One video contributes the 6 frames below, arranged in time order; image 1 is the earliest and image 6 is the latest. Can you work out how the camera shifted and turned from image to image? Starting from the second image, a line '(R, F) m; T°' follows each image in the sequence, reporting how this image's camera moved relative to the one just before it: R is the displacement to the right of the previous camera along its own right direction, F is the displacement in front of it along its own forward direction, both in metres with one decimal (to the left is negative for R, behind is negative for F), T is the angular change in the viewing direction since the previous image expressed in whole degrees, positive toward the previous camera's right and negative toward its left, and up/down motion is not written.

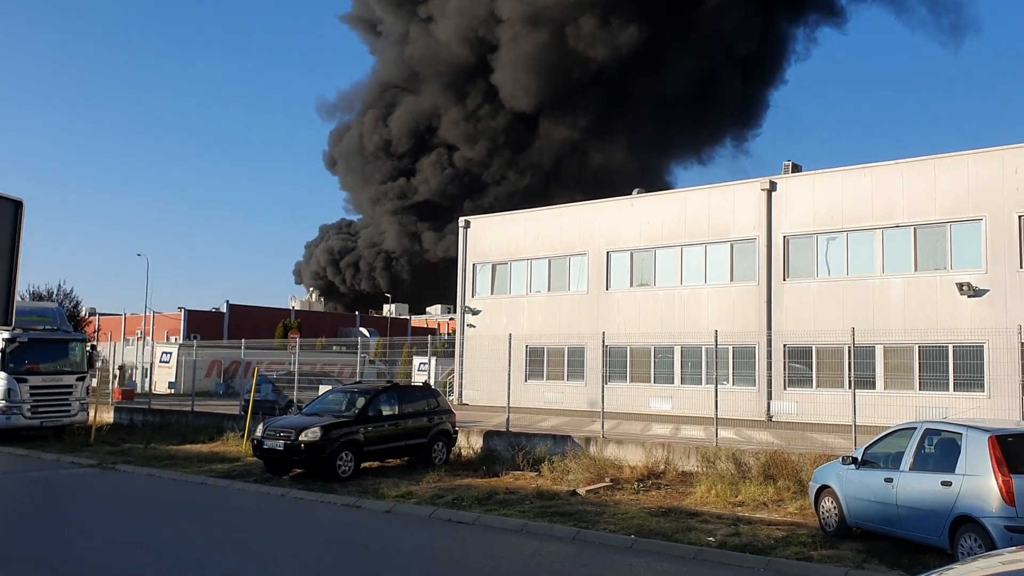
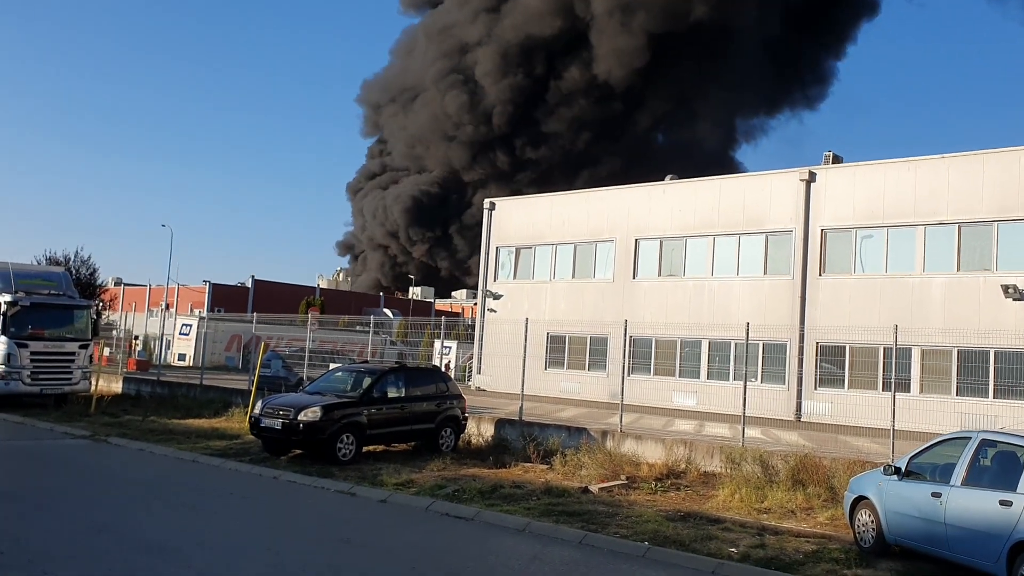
(+0.1, +0.7) m; -2°
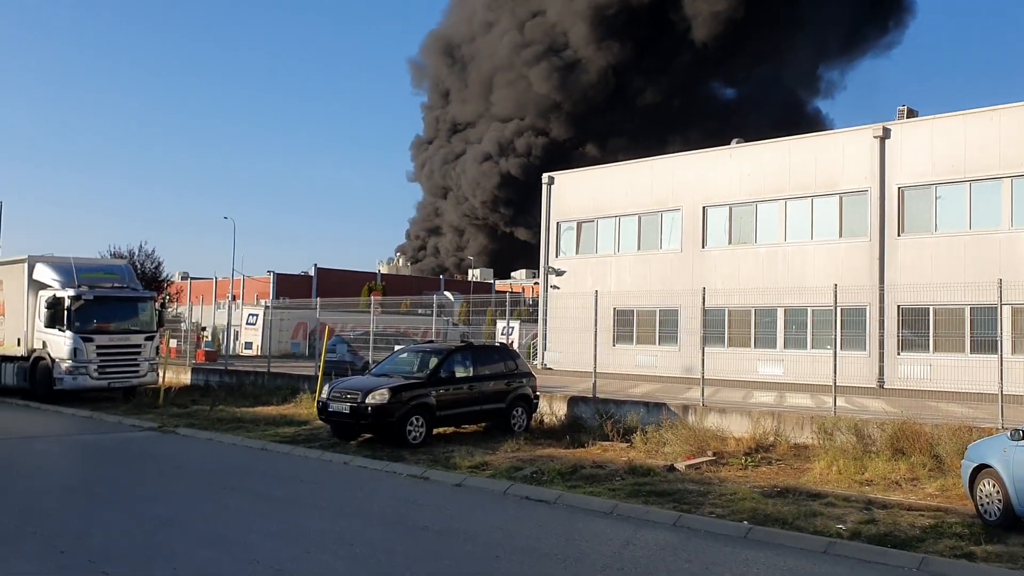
(-0.1, +0.5) m; -4°
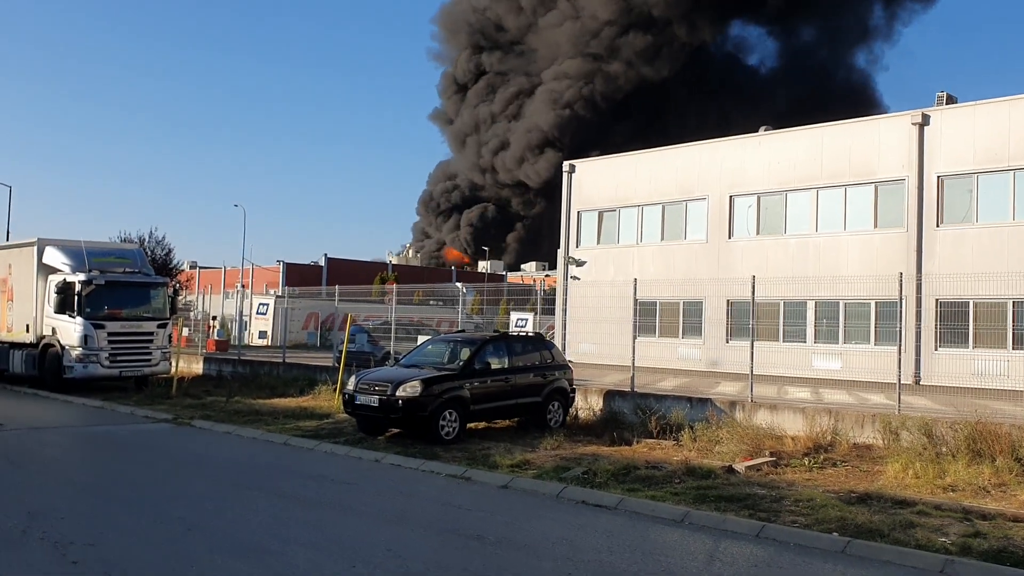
(-0.4, +0.7) m; 0°
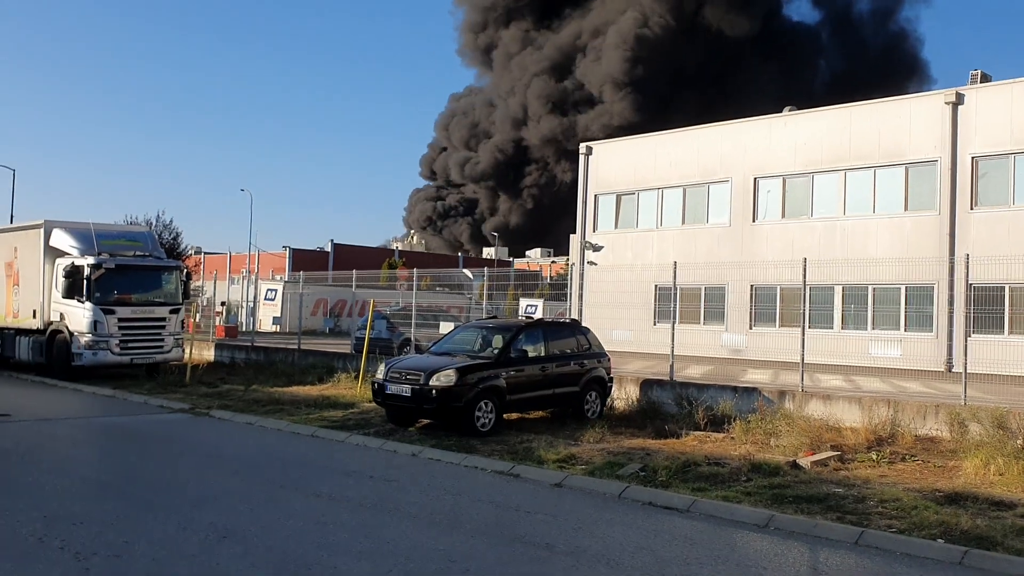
(-0.4, +0.6) m; 0°
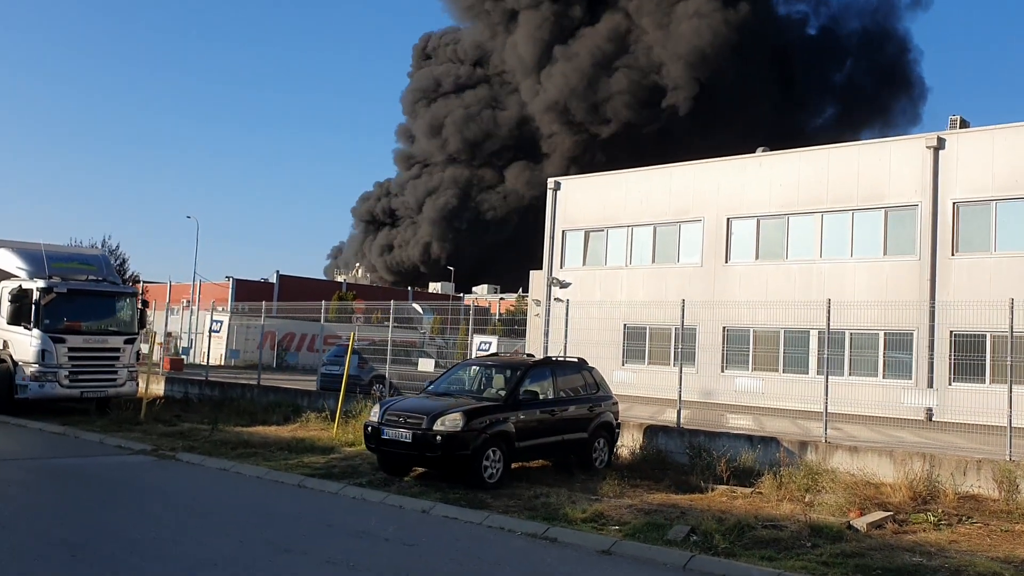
(-0.7, +0.9) m; +4°
